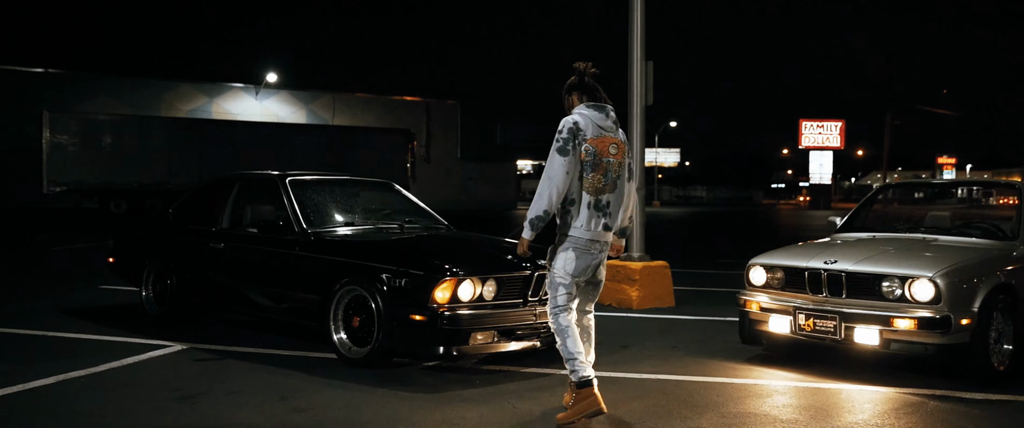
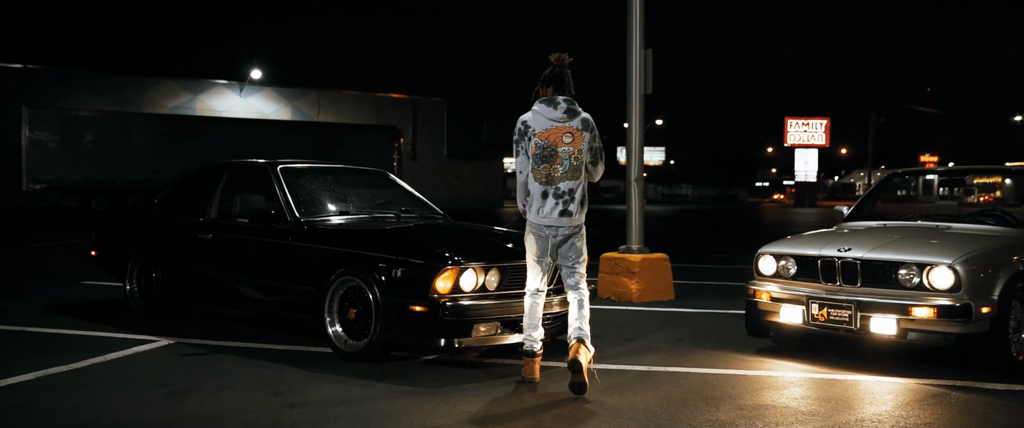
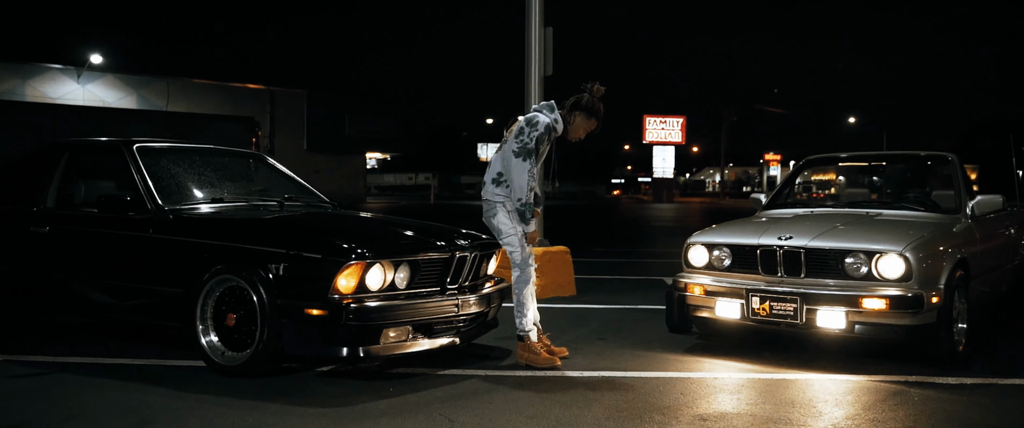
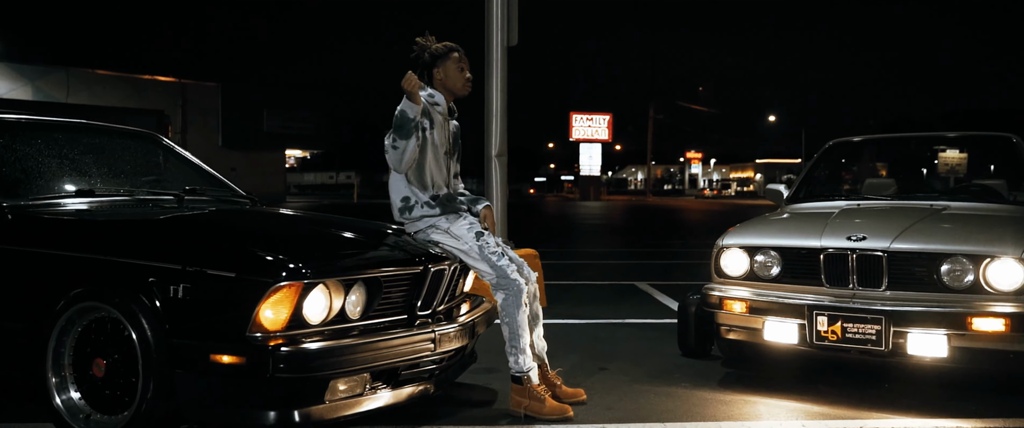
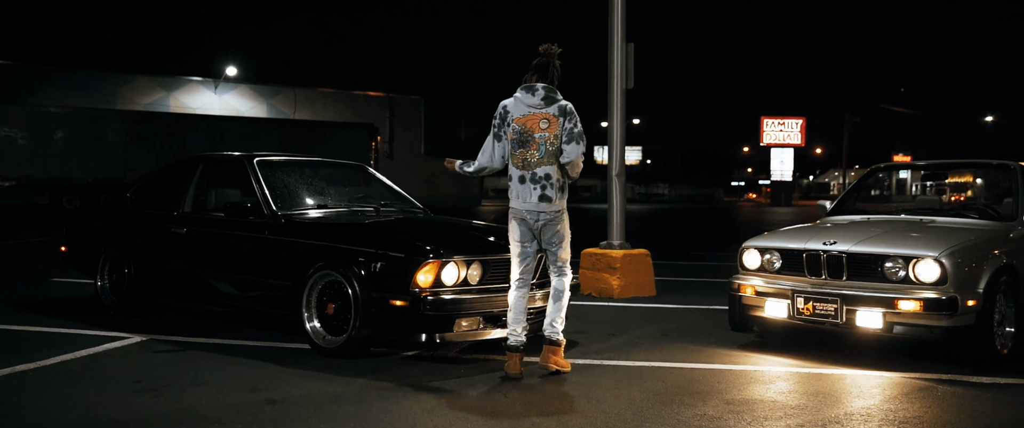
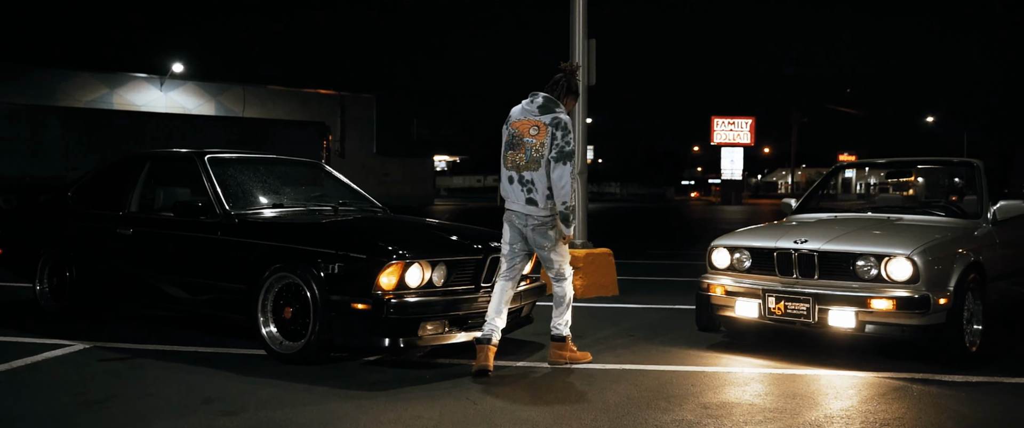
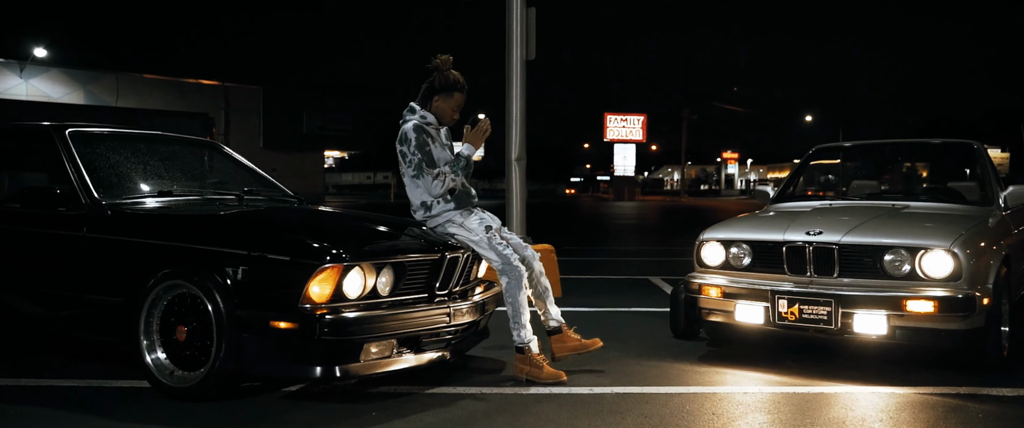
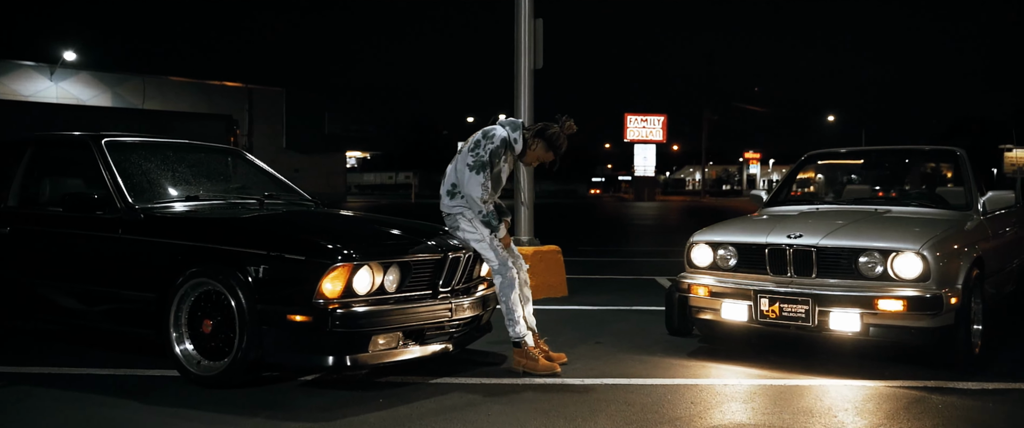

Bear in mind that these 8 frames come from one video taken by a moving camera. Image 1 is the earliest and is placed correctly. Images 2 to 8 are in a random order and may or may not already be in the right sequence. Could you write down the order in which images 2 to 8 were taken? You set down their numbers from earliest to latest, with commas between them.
2, 5, 6, 3, 8, 7, 4
